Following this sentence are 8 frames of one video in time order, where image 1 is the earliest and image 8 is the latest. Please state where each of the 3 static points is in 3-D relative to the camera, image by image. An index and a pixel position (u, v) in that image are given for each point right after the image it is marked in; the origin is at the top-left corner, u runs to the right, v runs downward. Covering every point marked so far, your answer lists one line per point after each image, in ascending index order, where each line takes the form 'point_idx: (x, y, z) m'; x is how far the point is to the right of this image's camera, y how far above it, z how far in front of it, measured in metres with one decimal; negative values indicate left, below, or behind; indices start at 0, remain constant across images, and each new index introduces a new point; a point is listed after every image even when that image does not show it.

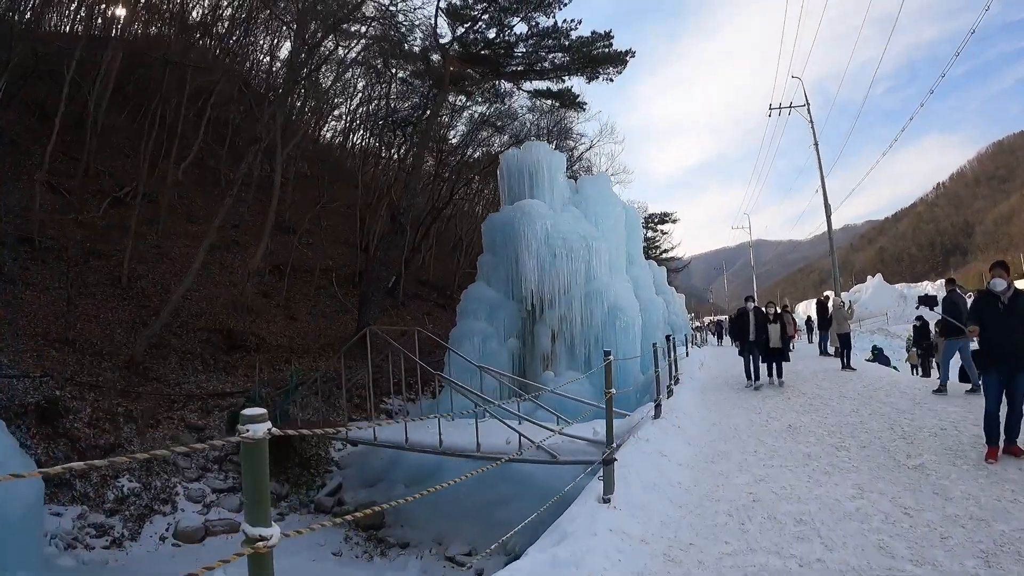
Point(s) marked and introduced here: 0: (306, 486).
0: (-1.9, -1.8, +10.4) m
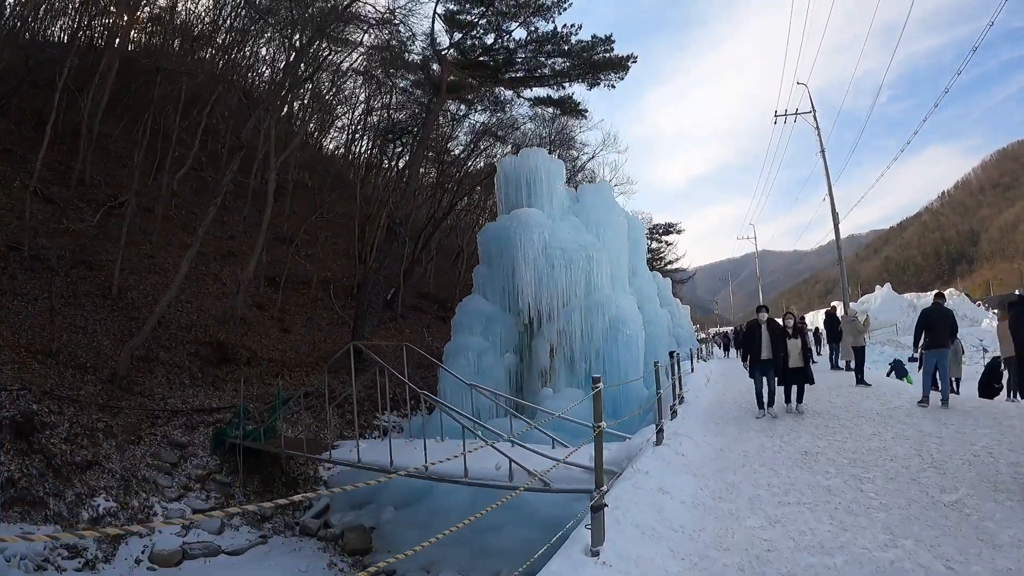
0: (-1.9, -1.9, +10.0) m
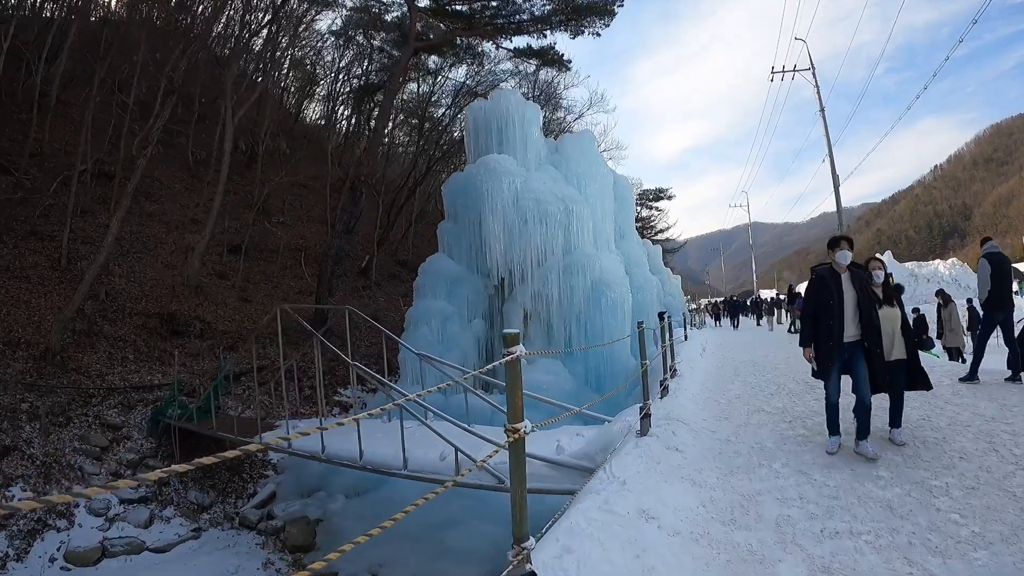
0: (-2.1, -1.6, +8.9) m
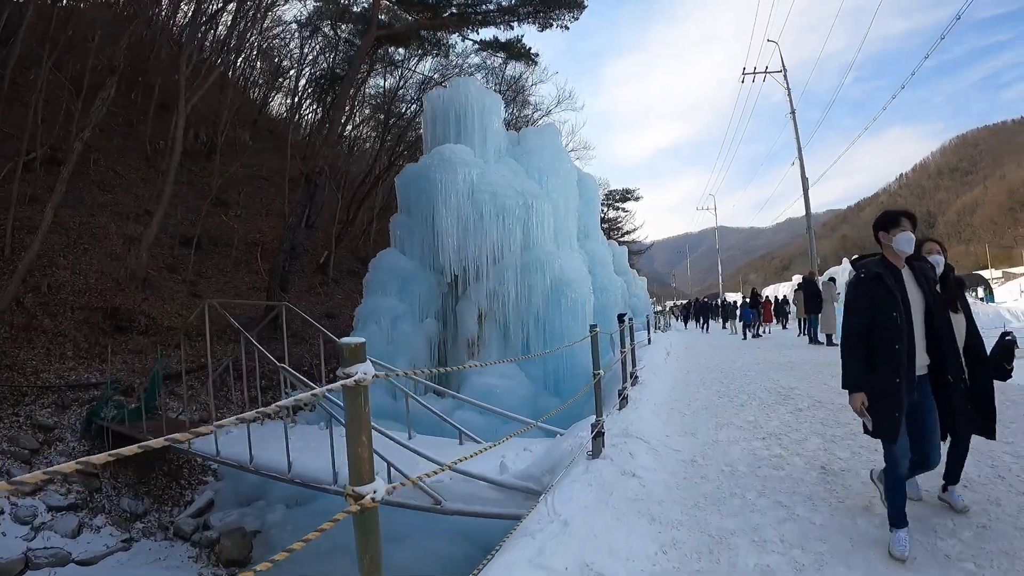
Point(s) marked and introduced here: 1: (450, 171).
0: (-2.5, -1.6, +8.4) m
1: (-0.4, +0.8, +7.3) m
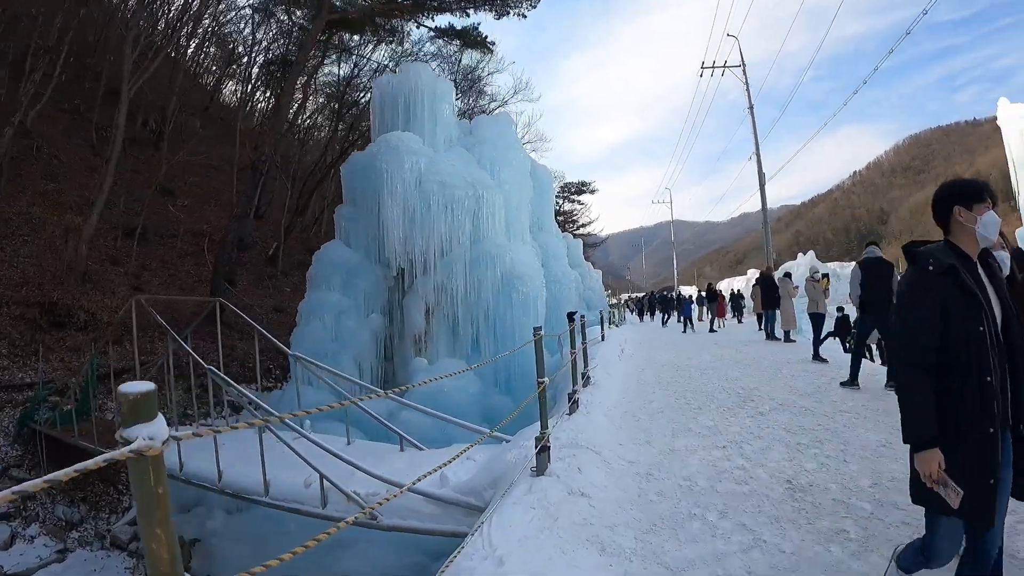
0: (-2.8, -1.5, +8.0) m
1: (-0.7, +0.8, +7.0) m
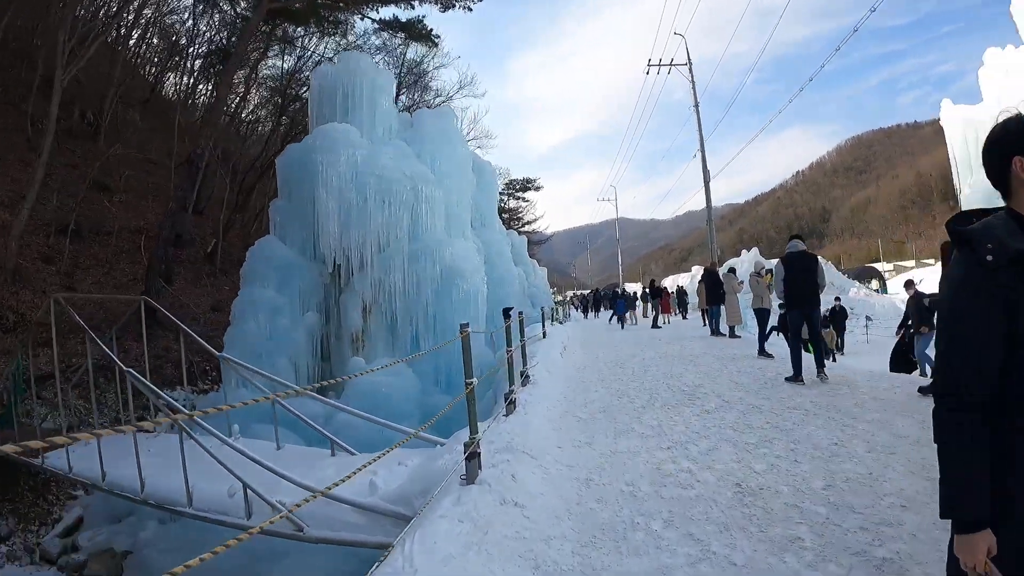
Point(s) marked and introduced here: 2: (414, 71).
0: (-3.2, -1.5, +7.7) m
1: (-1.1, +0.8, +6.8) m
2: (-1.7, +3.8, +19.8) m
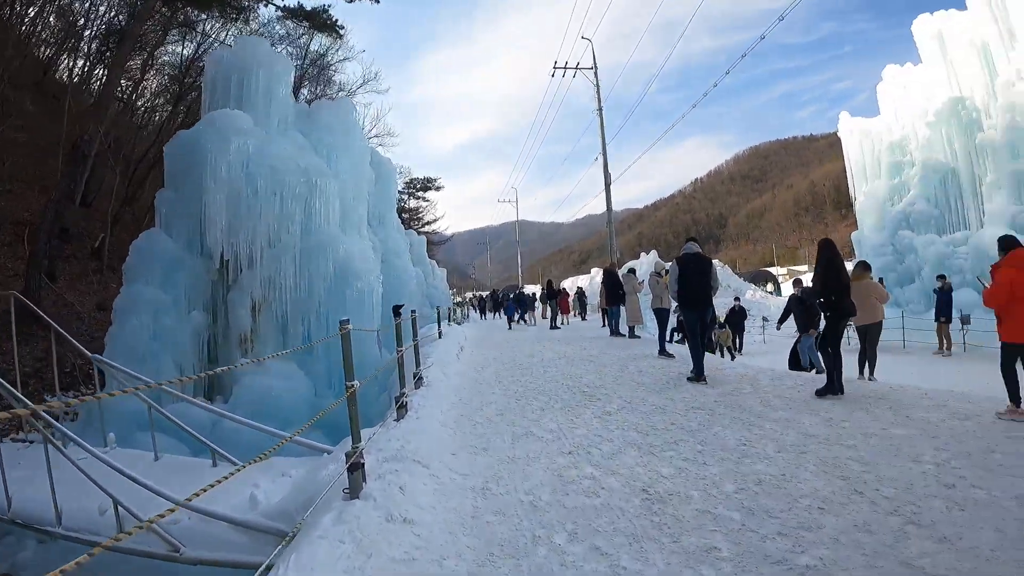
0: (-3.9, -1.5, +7.2) m
1: (-1.6, +0.8, +6.5) m
2: (-3.4, +3.7, +19.4) m
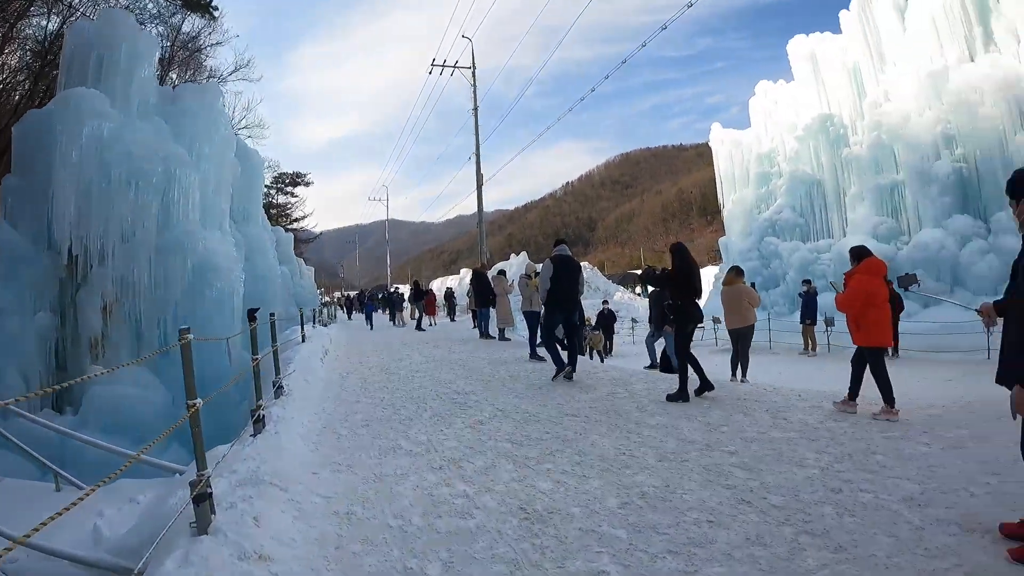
0: (-4.6, -1.5, +6.5) m
1: (-2.3, +0.8, +6.1) m
2: (-5.4, +3.8, +18.7) m
